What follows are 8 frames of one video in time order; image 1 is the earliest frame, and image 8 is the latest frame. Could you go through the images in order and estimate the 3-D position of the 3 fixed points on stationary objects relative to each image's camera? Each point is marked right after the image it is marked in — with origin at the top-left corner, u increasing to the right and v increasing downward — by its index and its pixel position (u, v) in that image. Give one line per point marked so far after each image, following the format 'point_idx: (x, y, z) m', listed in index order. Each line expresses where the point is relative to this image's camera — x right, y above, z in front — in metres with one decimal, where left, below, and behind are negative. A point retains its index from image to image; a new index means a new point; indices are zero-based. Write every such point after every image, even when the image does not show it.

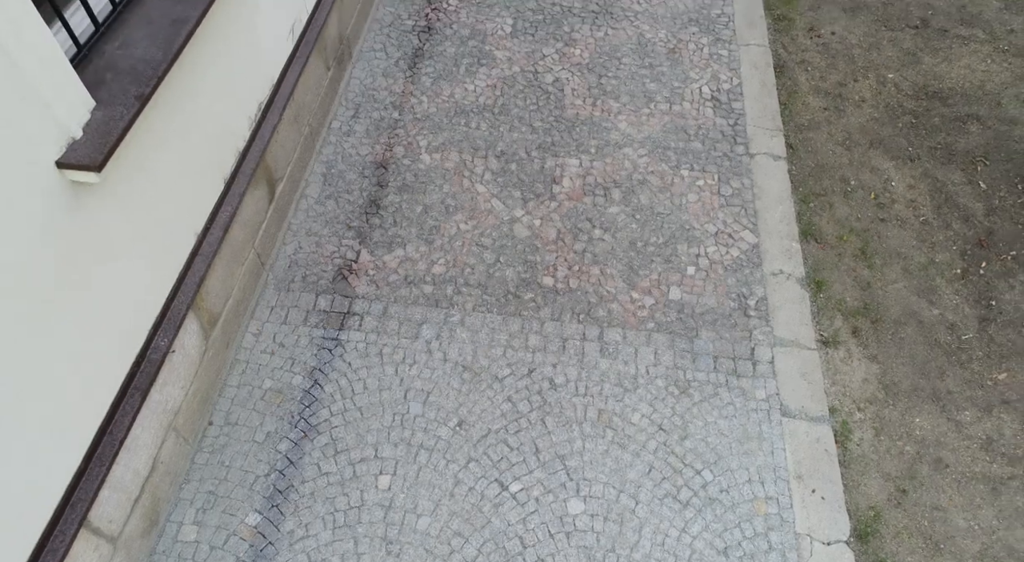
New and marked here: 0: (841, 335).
0: (+1.5, -0.3, +3.9) m
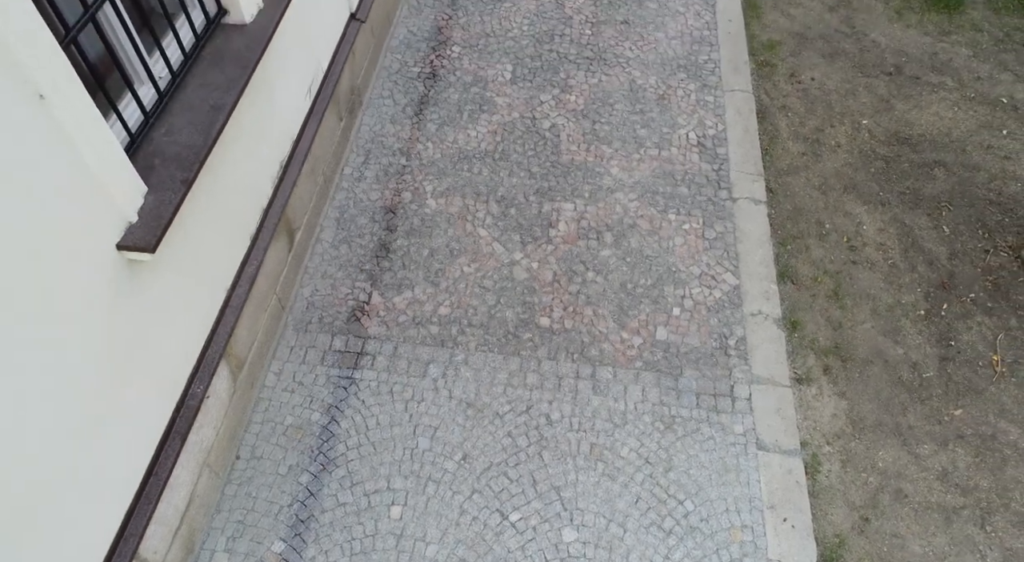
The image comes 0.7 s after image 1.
0: (+1.5, -0.5, +4.3) m
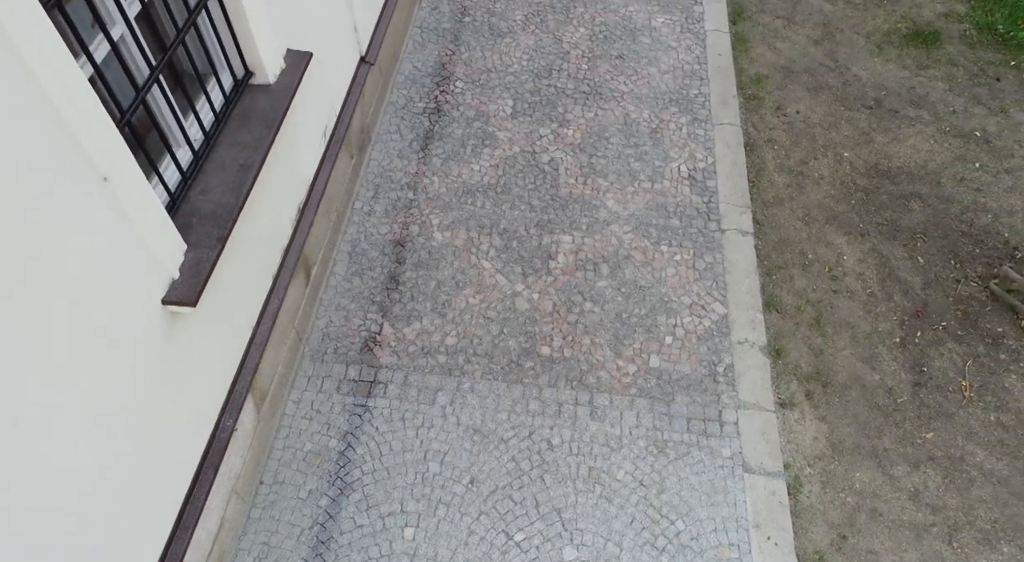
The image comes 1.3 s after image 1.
0: (+1.5, -0.6, +4.6) m
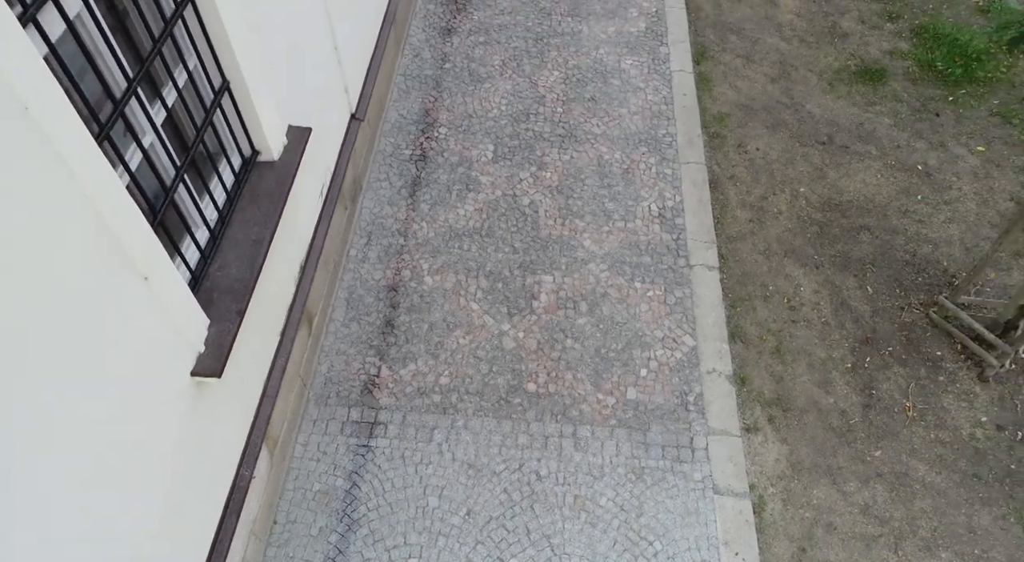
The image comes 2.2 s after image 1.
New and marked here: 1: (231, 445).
0: (+1.5, -0.9, +5.1) m
1: (-1.4, -0.8, +4.3) m
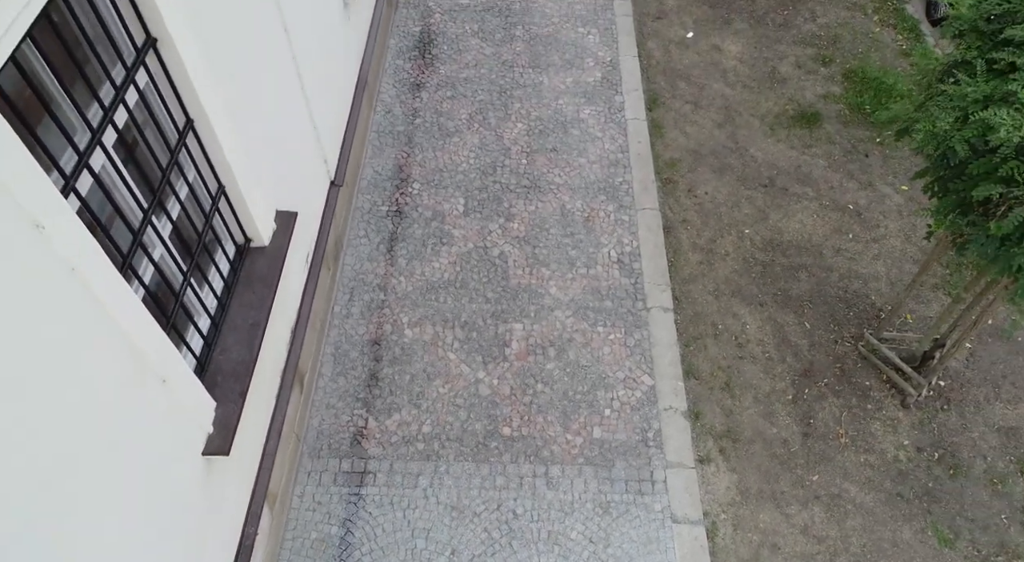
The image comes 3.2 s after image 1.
0: (+1.3, -1.2, +5.7) m
1: (-1.6, -1.3, +4.9) m
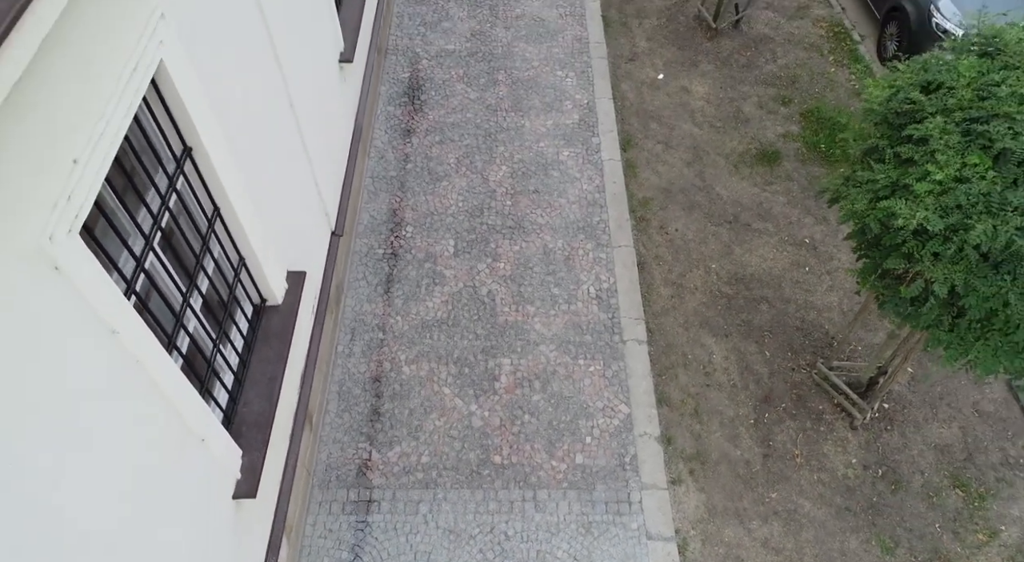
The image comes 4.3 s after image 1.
0: (+1.3, -1.4, +6.3) m
1: (-1.6, -1.6, +5.5) m
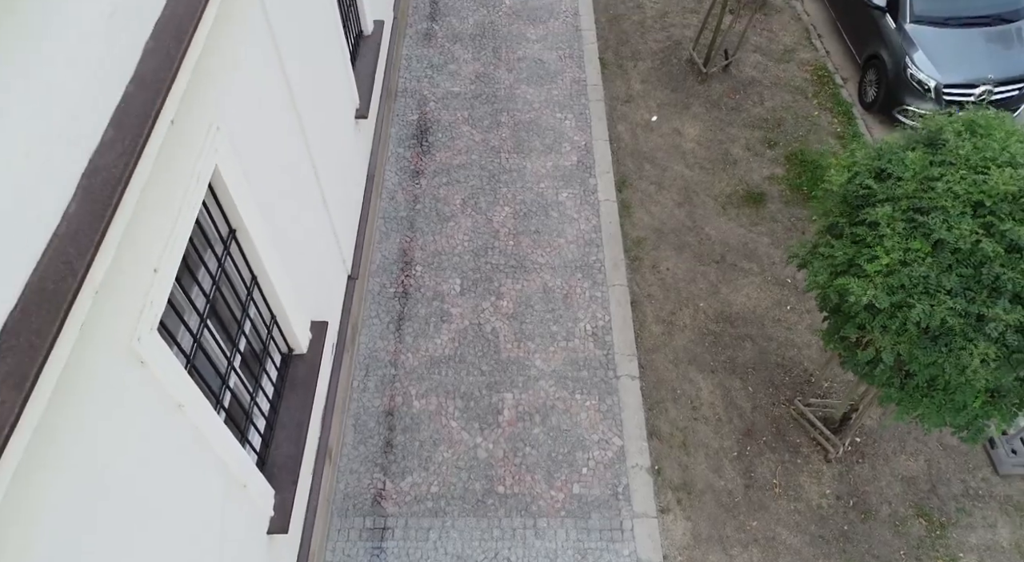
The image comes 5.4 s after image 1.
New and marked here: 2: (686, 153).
0: (+1.3, -1.8, +6.9) m
1: (-1.6, -2.0, +6.0) m
2: (+2.0, +1.5, +9.9) m
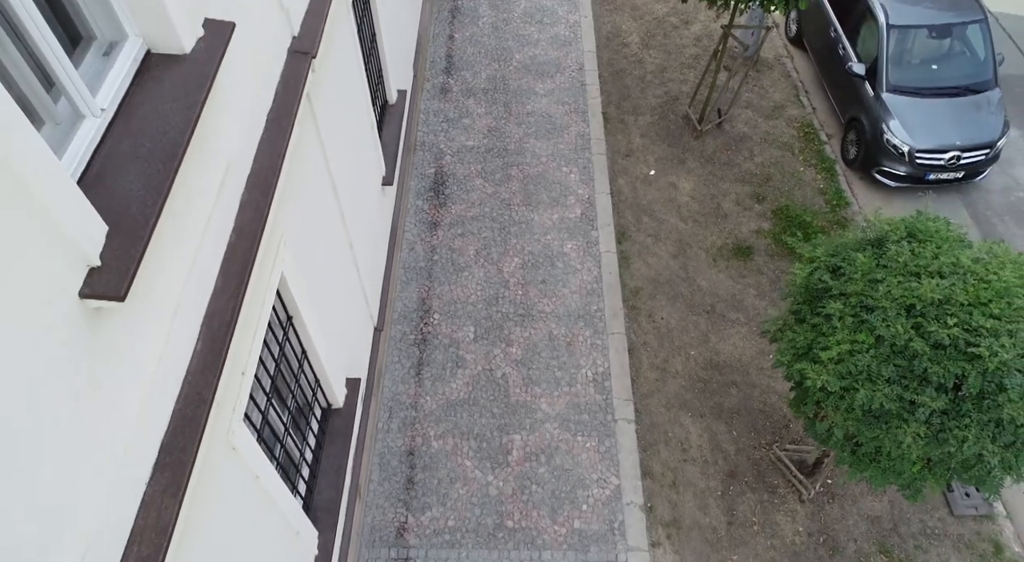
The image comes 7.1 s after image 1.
0: (+1.4, -2.4, +7.7) m
1: (-1.5, -2.5, +6.9) m
2: (+2.1, +0.9, +10.7) m
